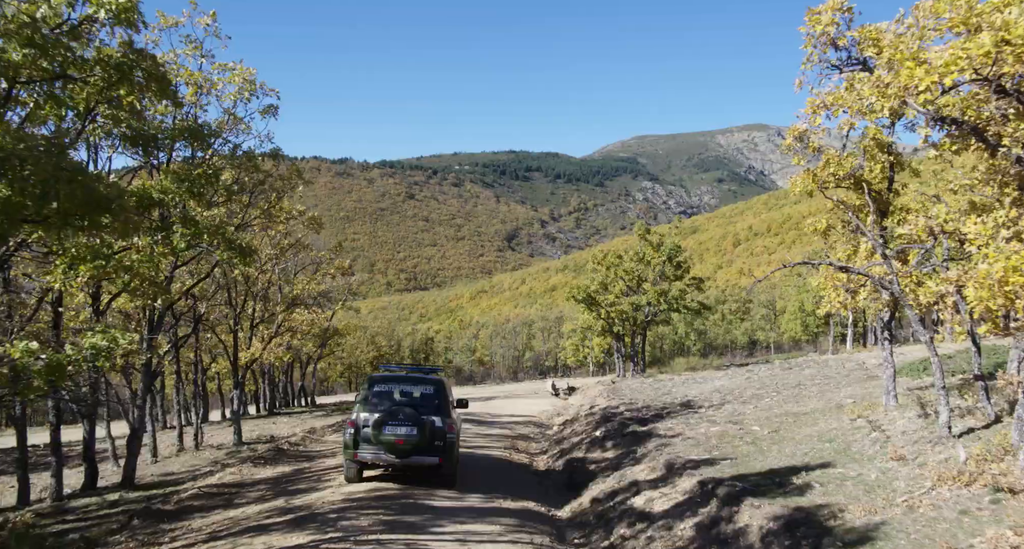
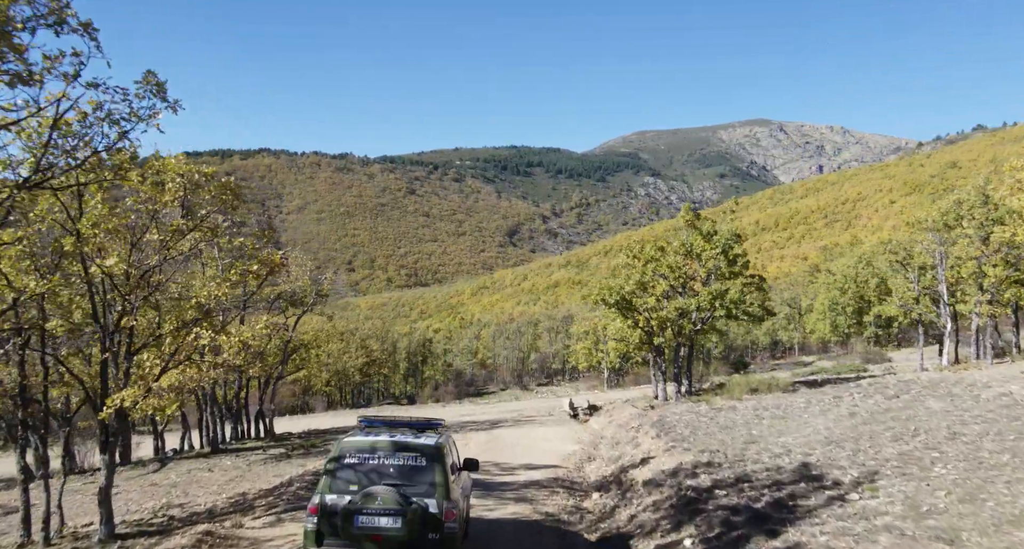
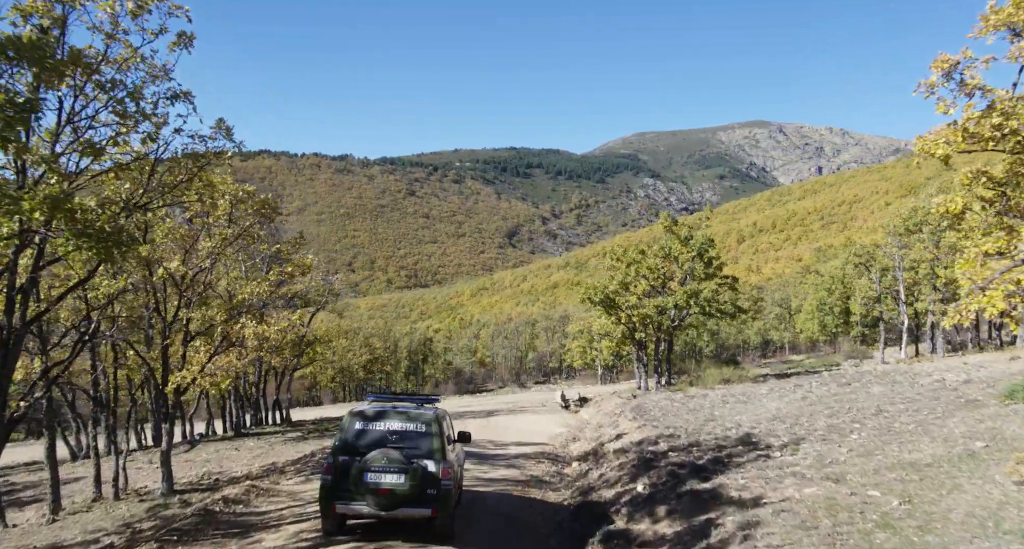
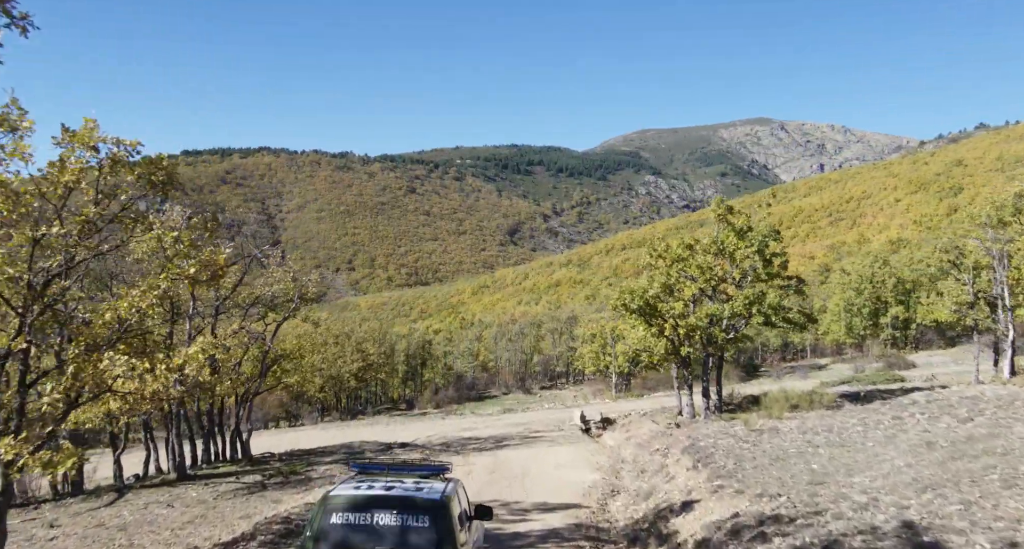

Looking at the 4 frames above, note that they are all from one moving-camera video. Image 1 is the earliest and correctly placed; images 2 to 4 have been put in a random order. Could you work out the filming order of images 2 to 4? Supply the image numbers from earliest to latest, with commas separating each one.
3, 2, 4
